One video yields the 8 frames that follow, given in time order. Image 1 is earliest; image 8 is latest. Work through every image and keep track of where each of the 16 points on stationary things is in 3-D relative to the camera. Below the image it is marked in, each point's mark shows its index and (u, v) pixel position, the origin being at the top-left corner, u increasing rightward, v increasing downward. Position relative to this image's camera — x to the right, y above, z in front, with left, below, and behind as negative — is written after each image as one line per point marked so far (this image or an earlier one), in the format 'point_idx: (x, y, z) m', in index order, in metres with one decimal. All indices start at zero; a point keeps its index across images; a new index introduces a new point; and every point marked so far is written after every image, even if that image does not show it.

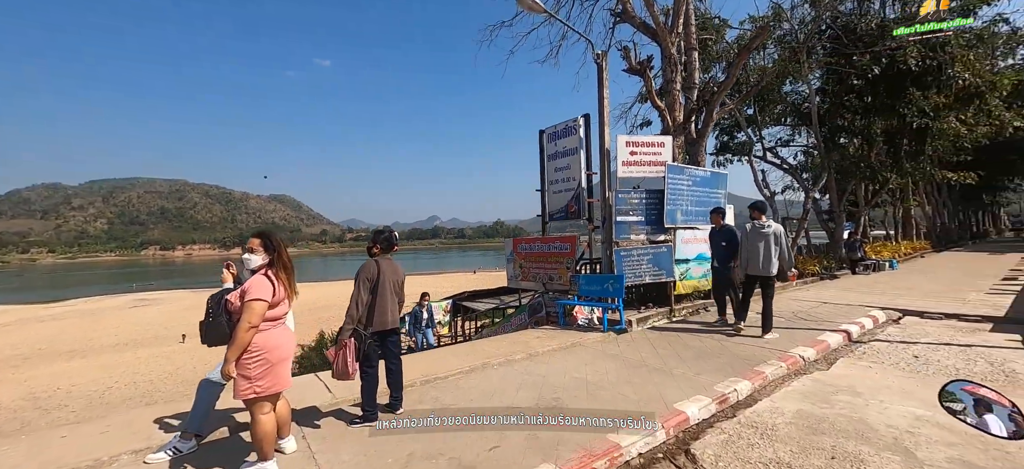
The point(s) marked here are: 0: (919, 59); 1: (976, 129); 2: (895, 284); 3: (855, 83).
0: (+12.3, +5.4, +13.1) m
1: (+15.8, +3.6, +14.8) m
2: (+8.6, -1.1, +9.7) m
3: (+11.6, +5.2, +14.6) m
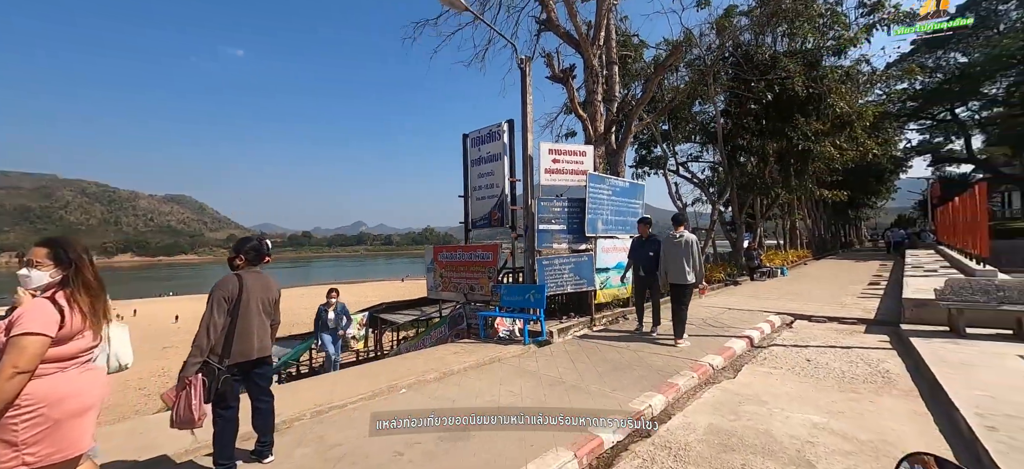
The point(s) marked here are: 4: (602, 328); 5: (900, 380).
0: (+10.0, +5.0, +14.7) m
1: (+13.1, +3.2, +16.9) m
2: (+6.7, -1.4, +10.6) m
3: (+9.0, +4.8, +16.1) m
4: (+1.6, -1.7, +7.9) m
5: (+3.7, -1.4, +4.1) m
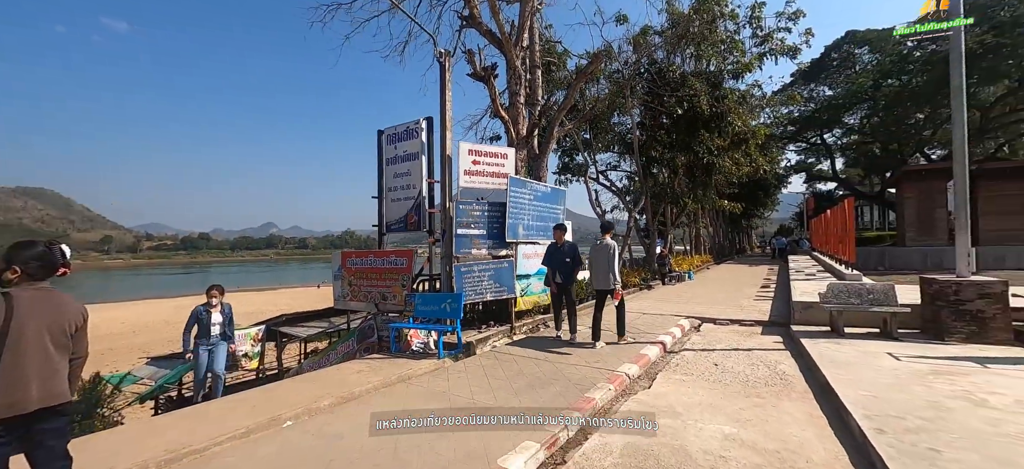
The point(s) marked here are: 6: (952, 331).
0: (+7.2, +4.8, +15.9) m
1: (+9.9, +2.9, +18.6) m
2: (+4.7, -1.6, +11.3) m
3: (+6.1, +4.6, +17.1) m
4: (+0.1, -1.8, +7.6) m
5: (+2.8, -1.5, +4.3) m
6: (+5.3, -1.2, +5.2) m
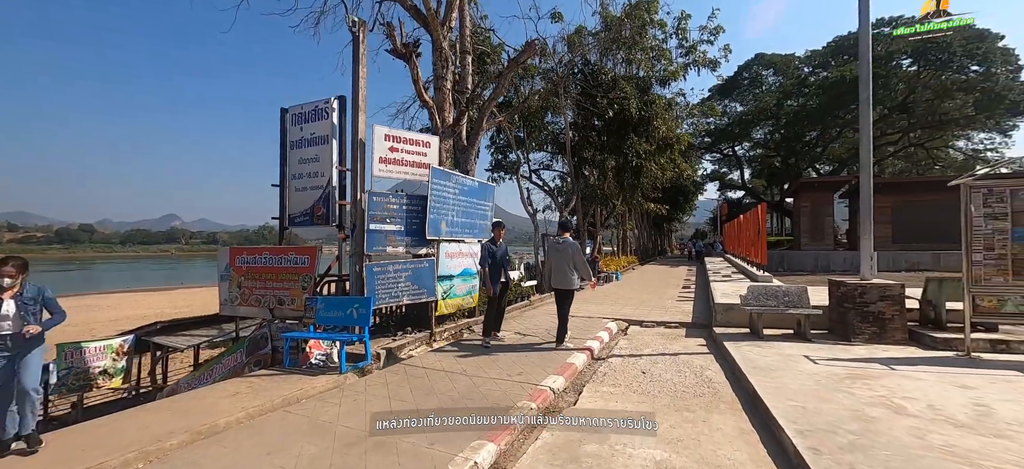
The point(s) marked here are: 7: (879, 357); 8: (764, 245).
0: (+4.7, +4.7, +16.3) m
1: (+6.9, +2.8, +19.3) m
2: (+2.8, -1.6, +11.3) m
3: (+3.4, +4.5, +17.3) m
4: (-1.2, -1.8, +7.0) m
5: (+2.0, -1.5, +4.1) m
6: (+4.3, -1.2, +5.4) m
7: (+4.0, -1.4, +4.7) m
8: (+7.6, -0.3, +12.9) m
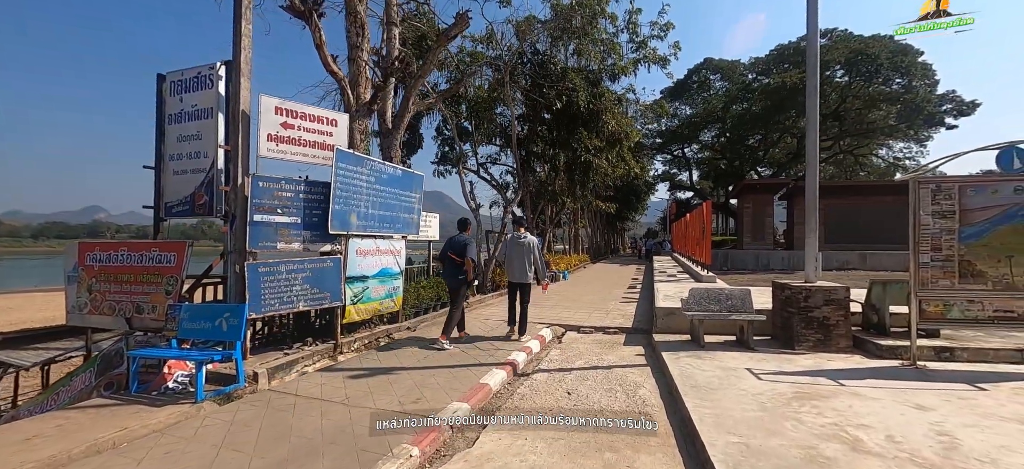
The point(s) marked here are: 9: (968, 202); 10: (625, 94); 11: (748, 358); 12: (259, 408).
0: (+2.7, +4.8, +15.8) m
1: (+4.6, +2.9, +19.0) m
2: (+1.2, -1.5, +10.7) m
3: (+1.3, +4.6, +16.6) m
4: (-2.3, -1.7, +6.0) m
5: (+1.2, -1.5, +3.4) m
6: (+3.3, -1.2, +5.0) m
7: (+3.1, -1.3, +4.2) m
8: (+5.8, -0.3, +12.8) m
9: (+4.5, +0.3, +4.3) m
10: (+4.5, +5.6, +17.1) m
11: (+2.5, -1.3, +4.6) m
12: (-2.1, -1.4, +3.6) m
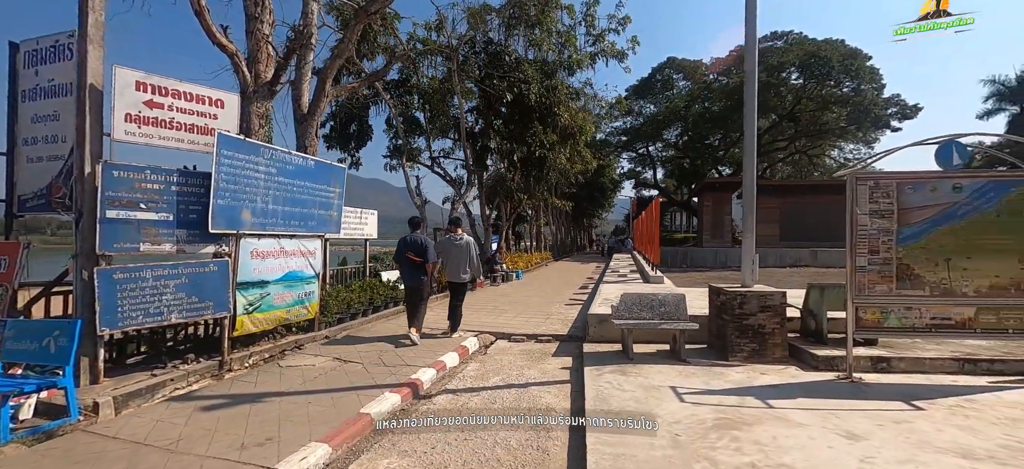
0: (+1.0, +4.9, +15.2) m
1: (+2.7, +3.0, +18.6) m
2: (-0.1, -1.5, +10.1) m
3: (-0.5, +4.7, +16.0) m
4: (-3.3, -1.7, +5.2) m
5: (+0.3, -1.5, +2.9) m
6: (+2.4, -1.2, +4.5) m
7: (+2.1, -1.4, +3.8) m
8: (+4.3, -0.2, +12.5) m
9: (+3.6, +0.3, +3.9) m
10: (+2.7, +5.7, +16.7) m
11: (+1.6, -1.3, +4.1) m
12: (-2.9, -1.4, +2.8) m
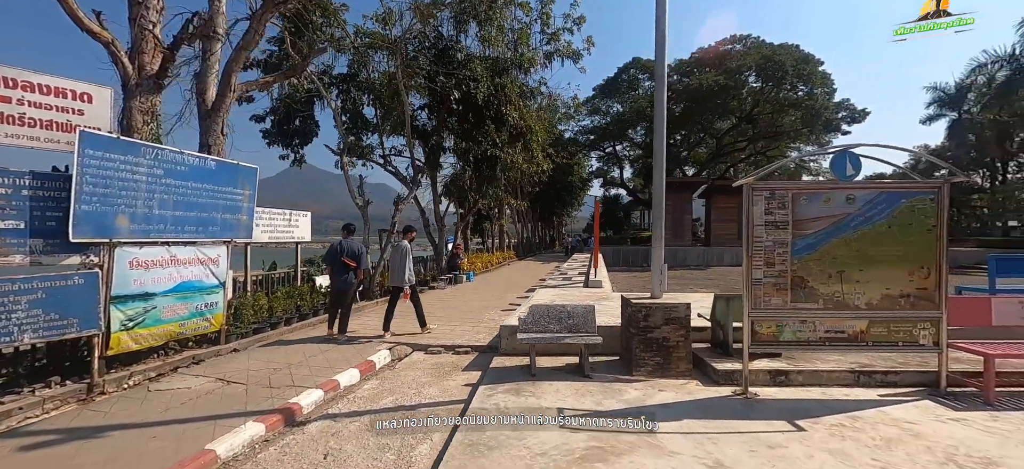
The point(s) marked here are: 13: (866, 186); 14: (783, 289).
0: (-0.7, +4.8, +15.0) m
1: (+0.8, +3.0, +18.4) m
2: (-1.5, -1.6, +9.8) m
3: (-2.2, +4.7, +15.6) m
4: (-4.4, -1.8, +4.7) m
5: (-0.7, -1.6, +2.6) m
6: (+1.3, -1.3, +4.4) m
7: (+1.1, -1.5, +3.7) m
8: (+2.8, -0.3, +12.5) m
9: (+2.6, +0.2, +3.9) m
10: (+0.9, +5.7, +16.5) m
11: (+0.5, -1.4, +3.9) m
12: (-3.9, -1.5, +2.3) m
13: (+3.1, +0.4, +3.8) m
14: (+2.4, -0.5, +3.9) m
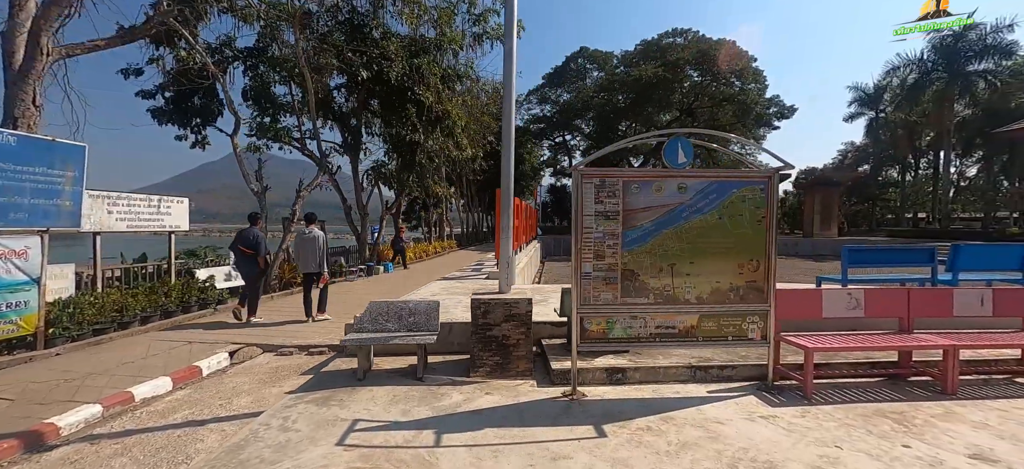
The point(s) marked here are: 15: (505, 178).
0: (-3.3, +5.2, +14.3) m
1: (-2.1, +3.4, +17.9) m
2: (-3.6, -1.3, +9.2) m
3: (-4.9, +5.1, +14.8) m
4: (-6.0, -1.7, +3.9) m
5: (-2.1, -1.5, +2.1) m
6: (-0.3, -1.2, +4.1) m
7: (-0.4, -1.4, +3.3) m
8: (+0.4, 0.0, +12.2) m
9: (+1.0, +0.3, +3.6) m
10: (-1.8, +6.1, +16.0) m
11: (-1.0, -1.4, +3.6) m
12: (-5.3, -1.5, +1.6) m
13: (+1.6, +0.5, +3.6) m
14: (+0.9, -0.4, +3.6) m
15: (0.0, +0.7, +4.6) m
